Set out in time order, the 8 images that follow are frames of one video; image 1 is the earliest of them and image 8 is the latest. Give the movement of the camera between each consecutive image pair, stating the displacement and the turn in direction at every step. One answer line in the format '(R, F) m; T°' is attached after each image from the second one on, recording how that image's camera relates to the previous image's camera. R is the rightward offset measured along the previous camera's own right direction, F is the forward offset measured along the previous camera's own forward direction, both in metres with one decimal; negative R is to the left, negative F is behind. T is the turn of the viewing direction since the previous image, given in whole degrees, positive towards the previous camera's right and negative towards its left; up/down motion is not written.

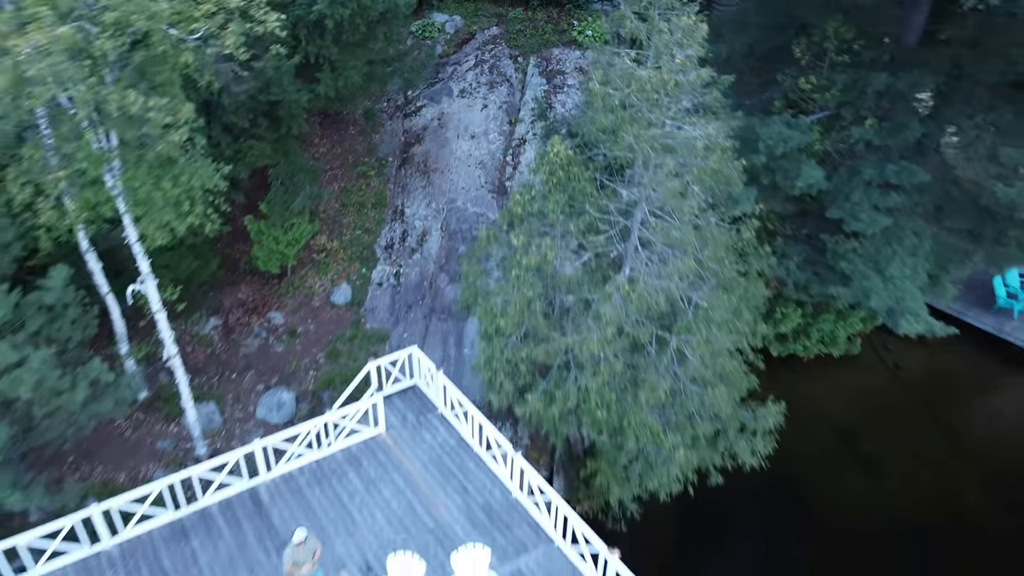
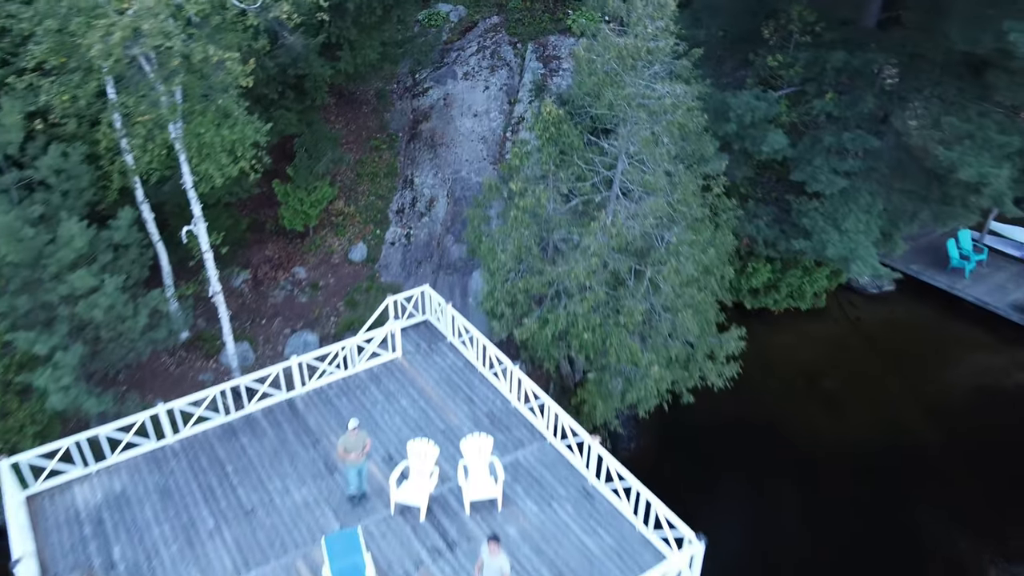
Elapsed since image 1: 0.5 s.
(0.0, -1.6) m; 0°
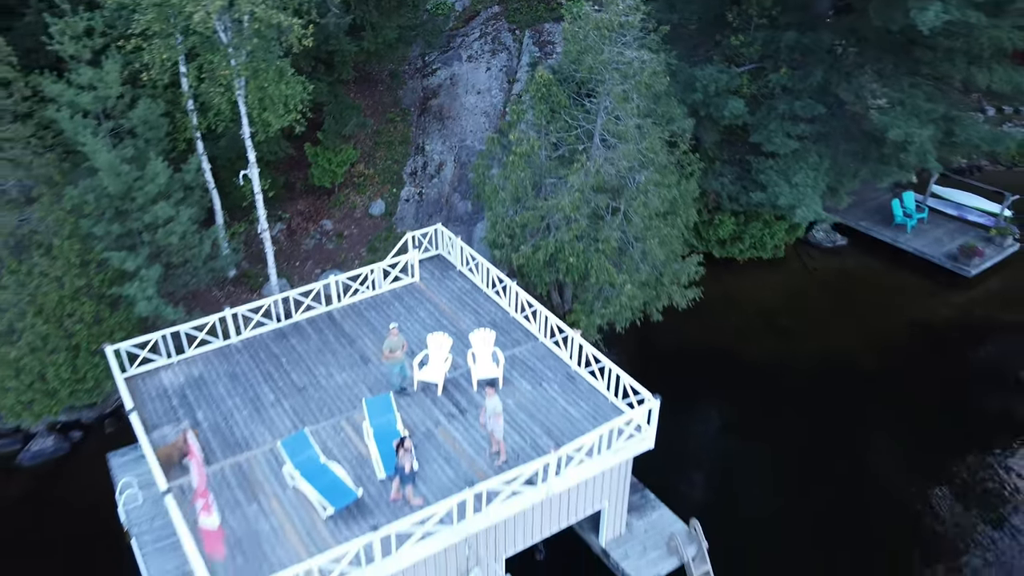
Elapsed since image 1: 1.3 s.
(0.0, -2.4) m; 0°
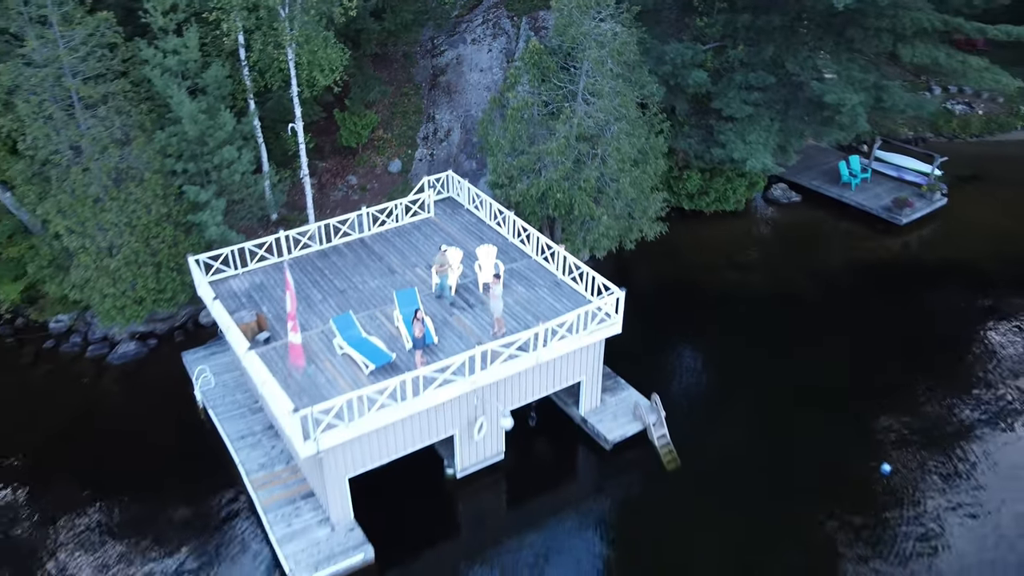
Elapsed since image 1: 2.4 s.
(0.0, -3.0) m; 0°
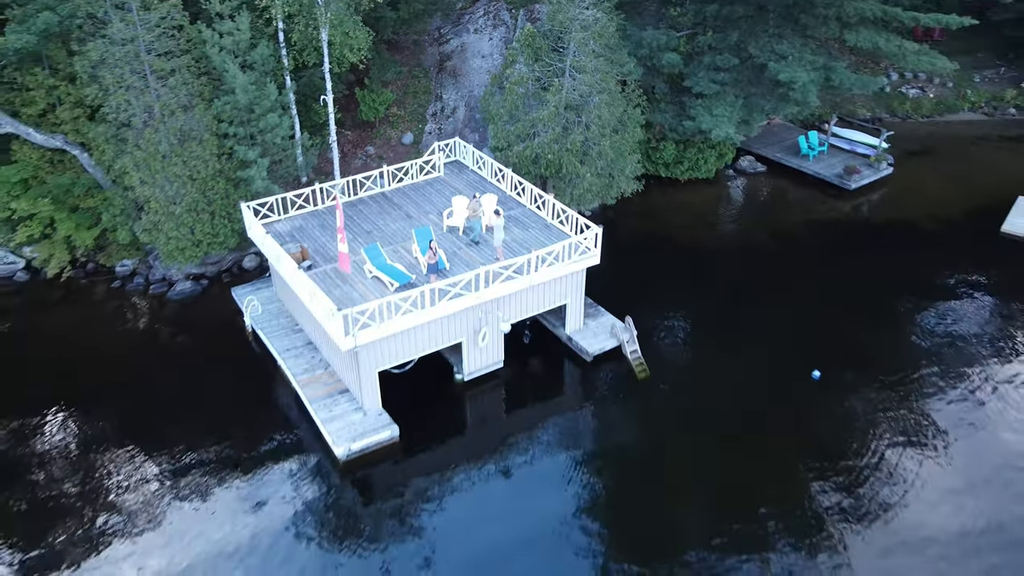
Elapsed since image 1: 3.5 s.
(0.0, -2.9) m; 0°
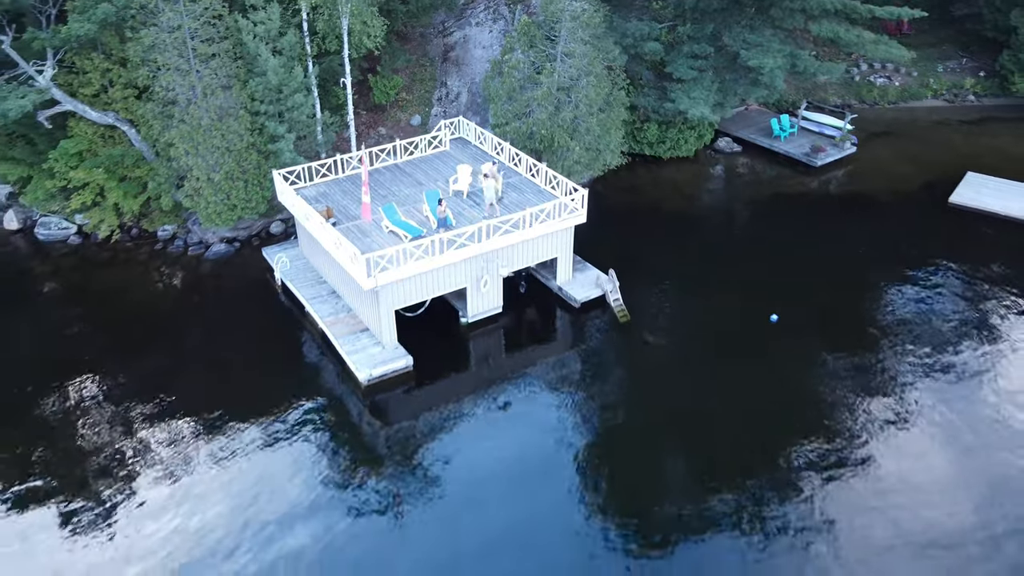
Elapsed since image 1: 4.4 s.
(0.0, -2.5) m; 0°
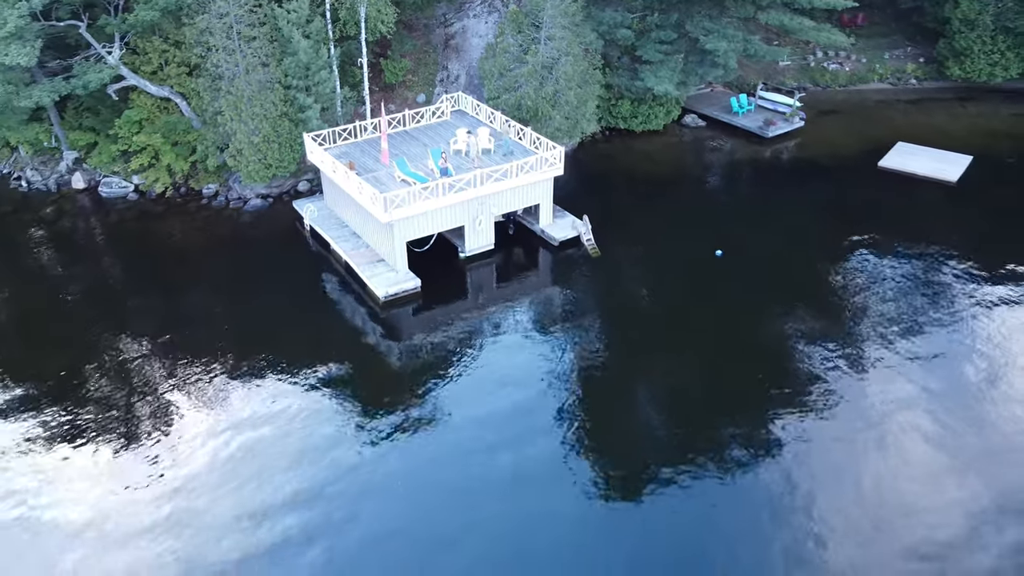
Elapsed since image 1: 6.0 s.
(+0.2, -4.0) m; 0°
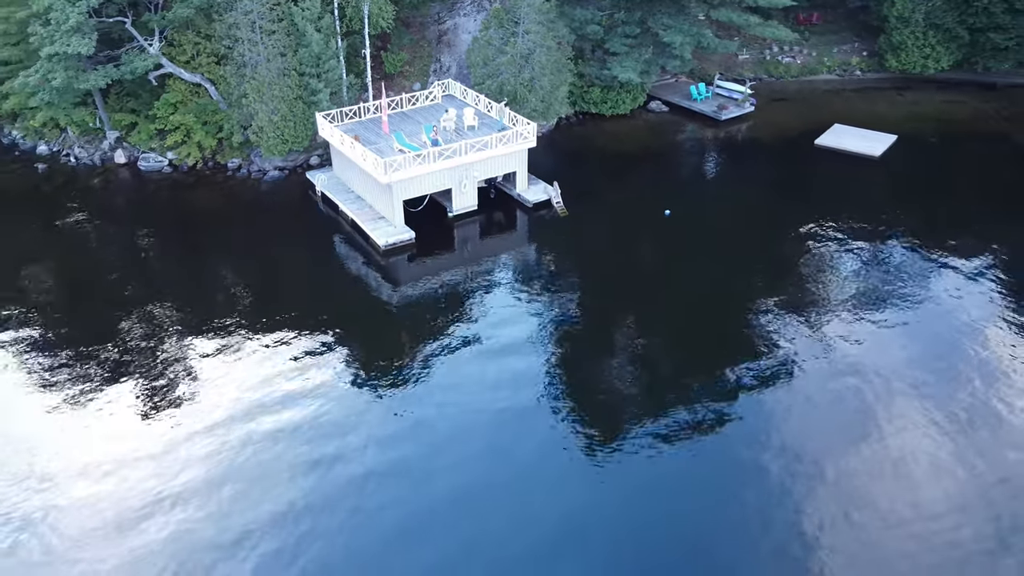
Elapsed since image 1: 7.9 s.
(+0.5, -4.1) m; 0°
